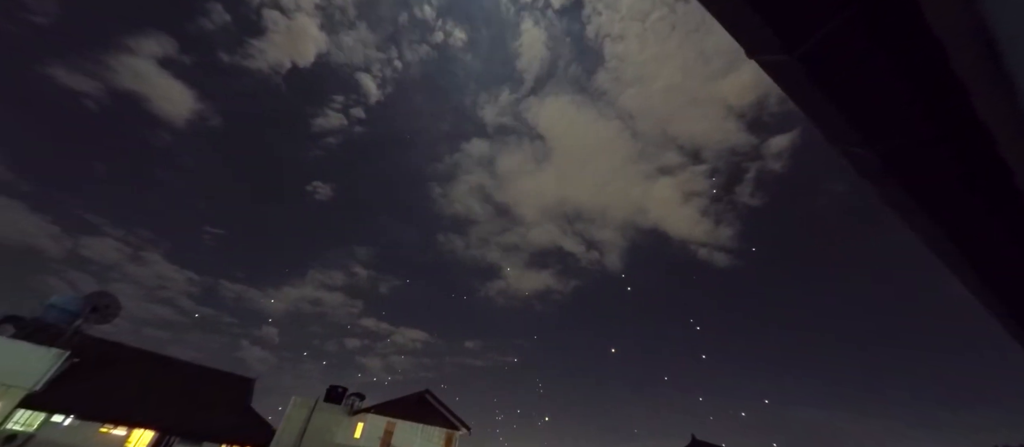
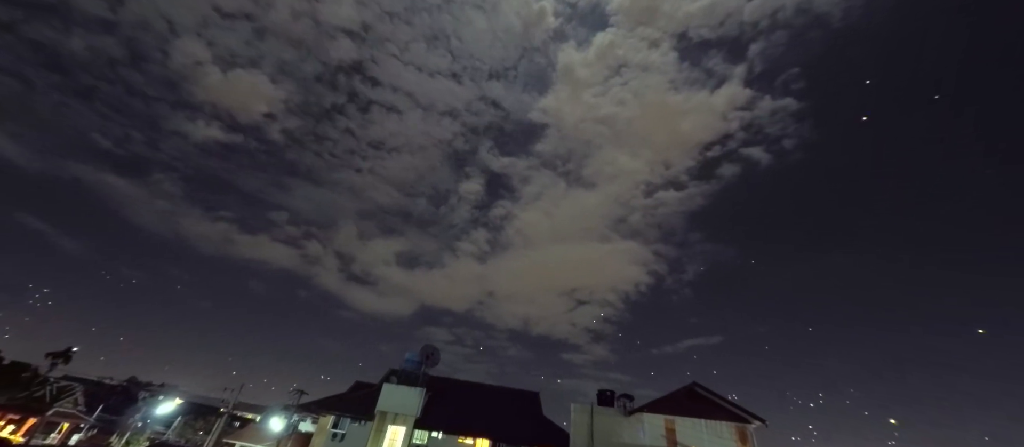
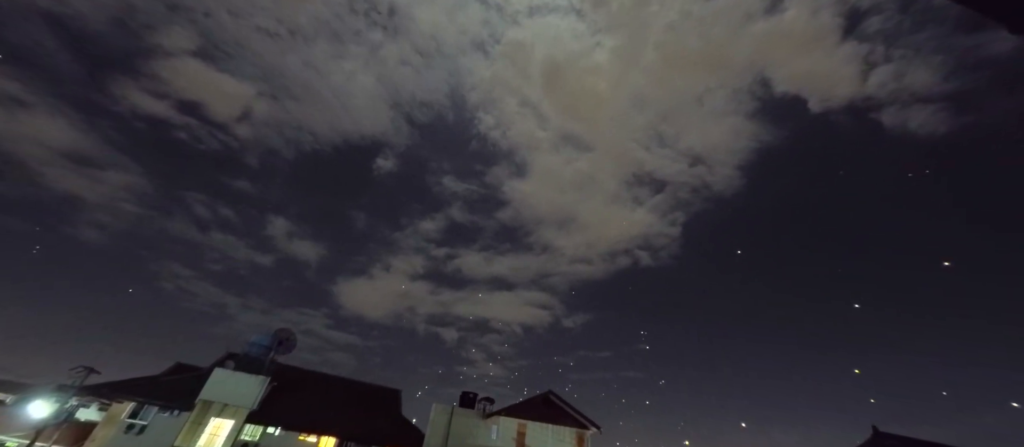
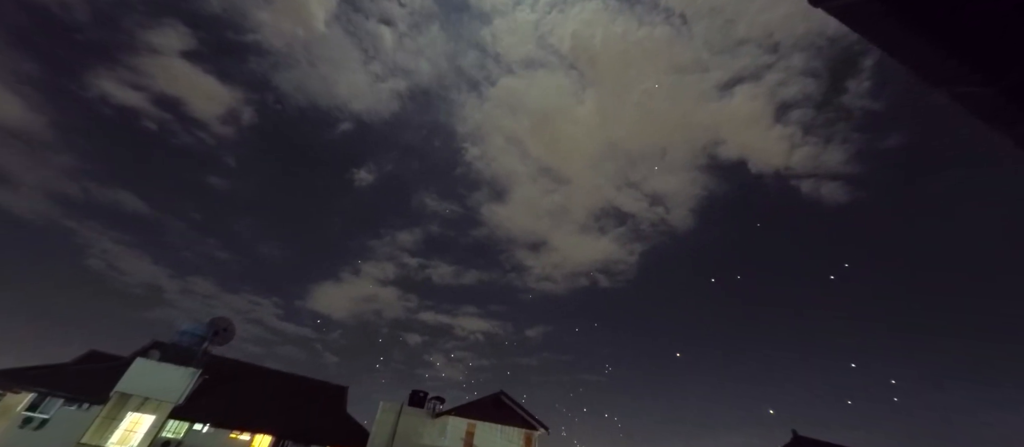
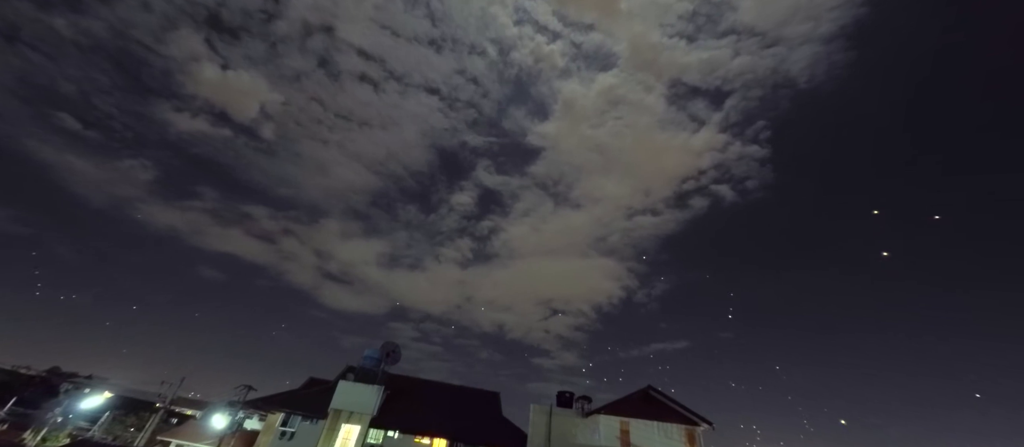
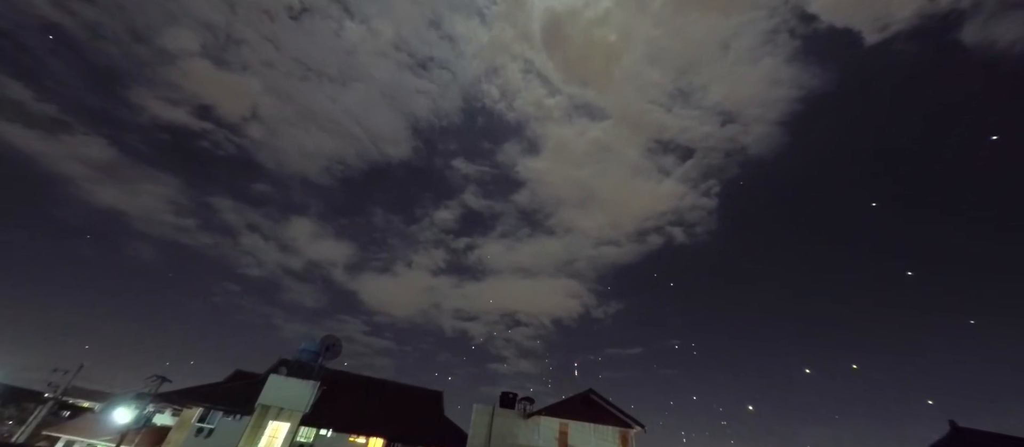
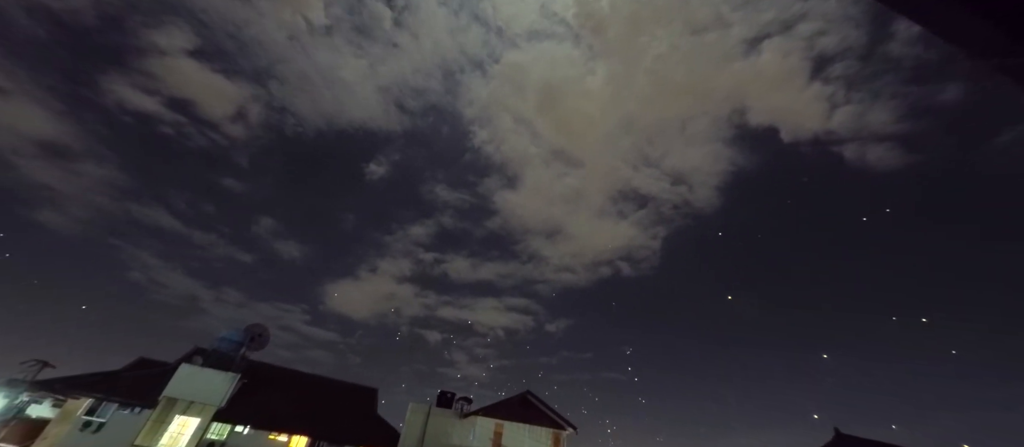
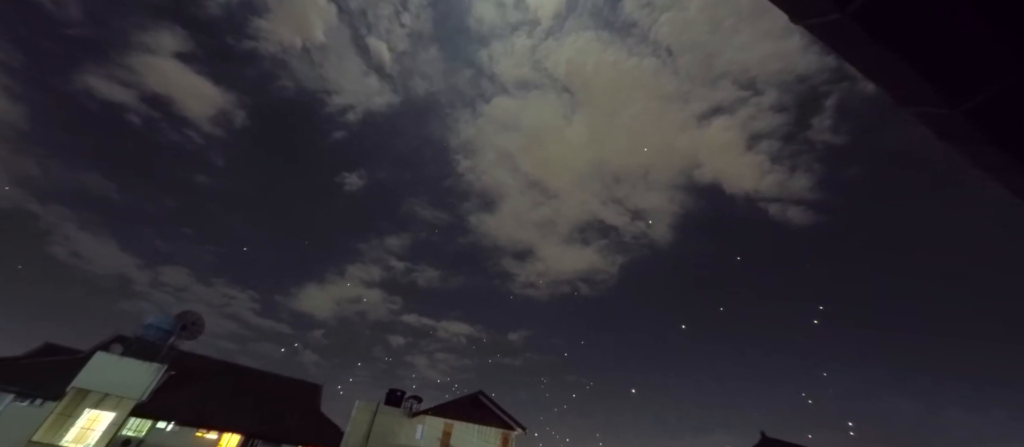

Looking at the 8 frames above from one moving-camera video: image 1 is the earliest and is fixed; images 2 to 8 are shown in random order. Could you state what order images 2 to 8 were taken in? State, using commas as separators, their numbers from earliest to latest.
8, 4, 7, 3, 6, 5, 2
